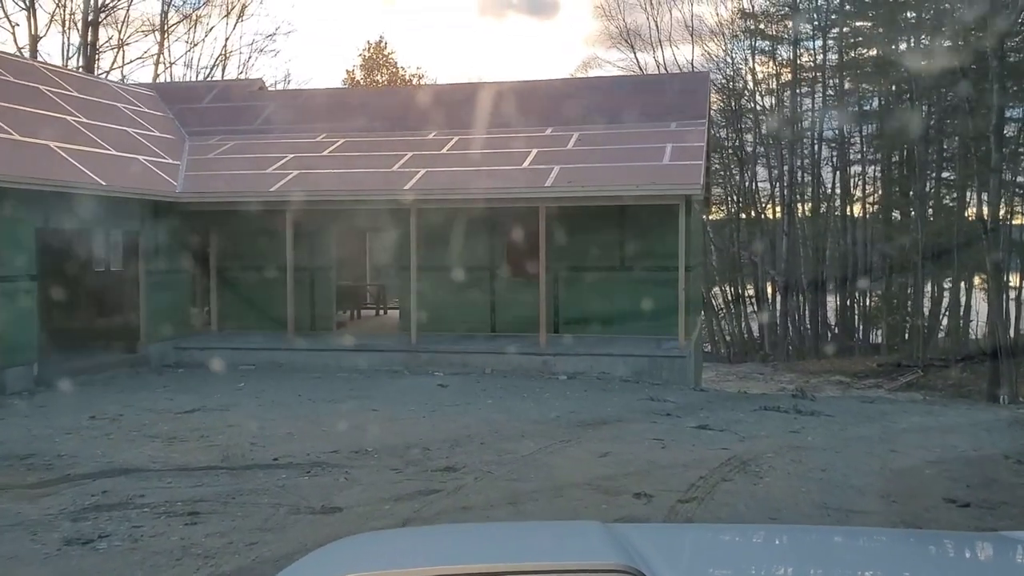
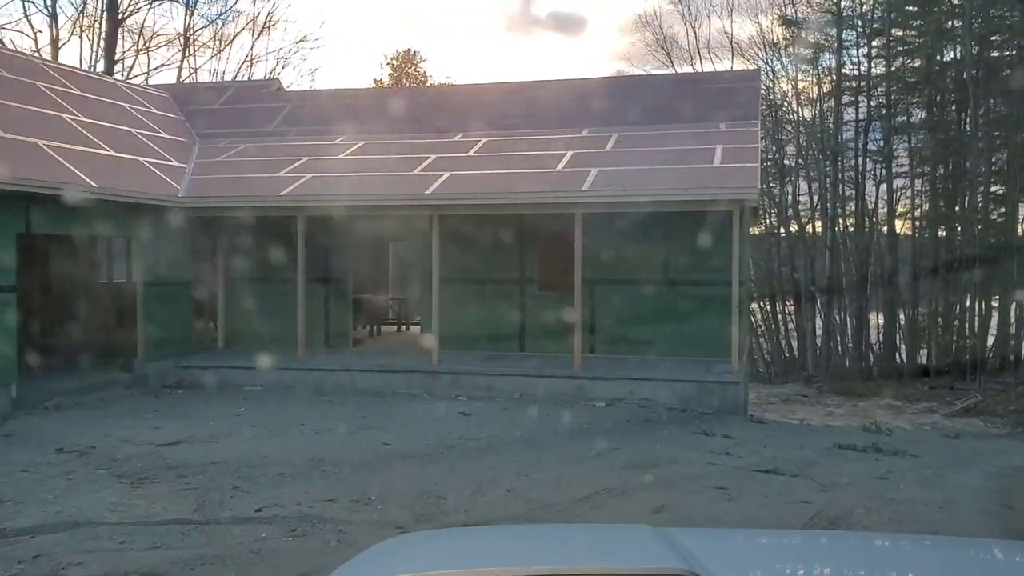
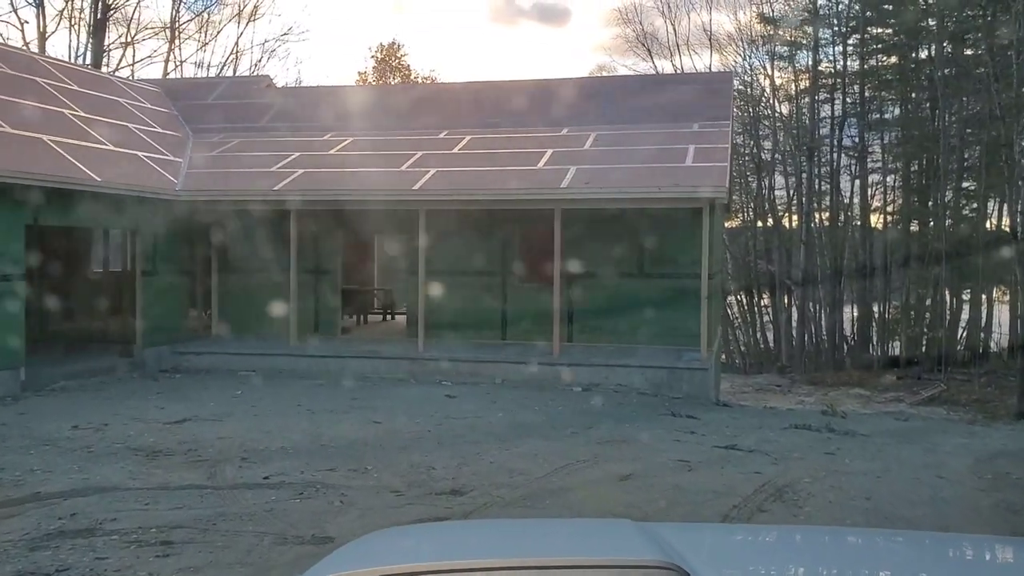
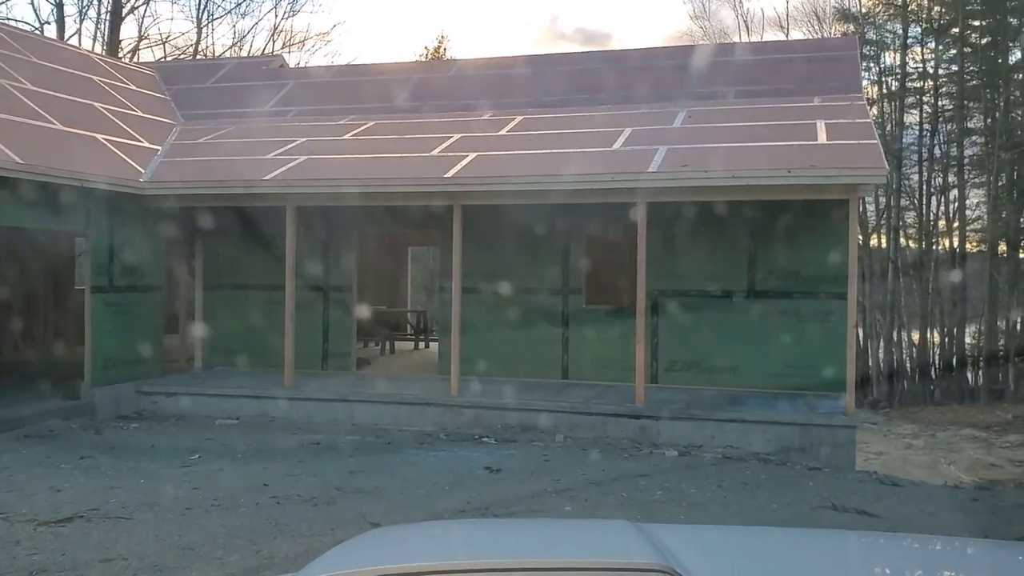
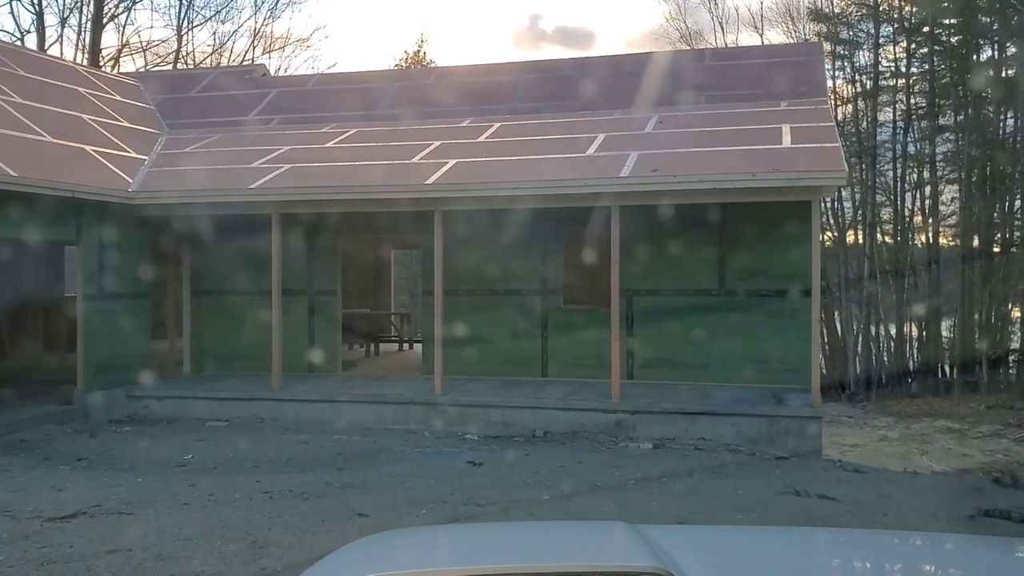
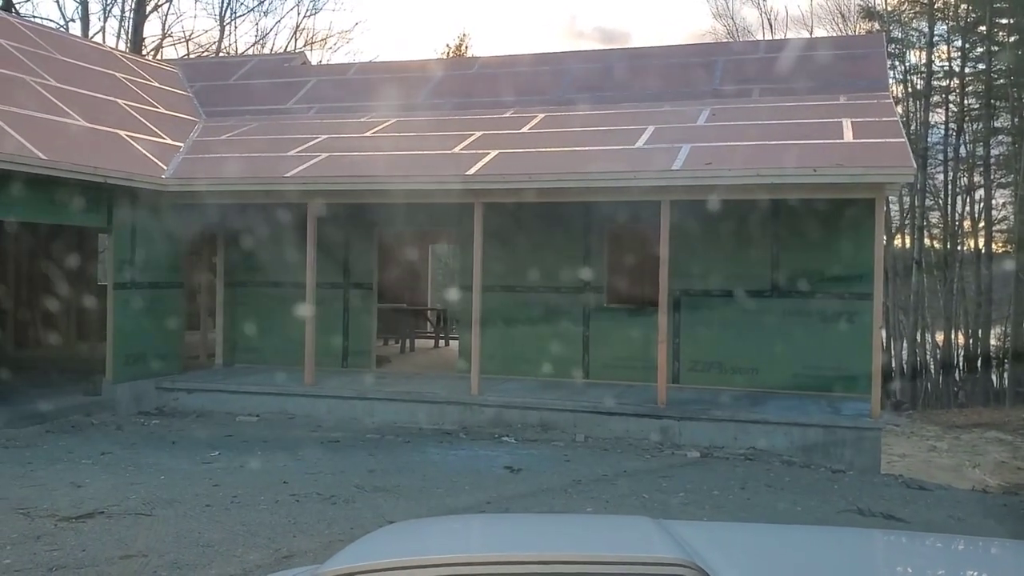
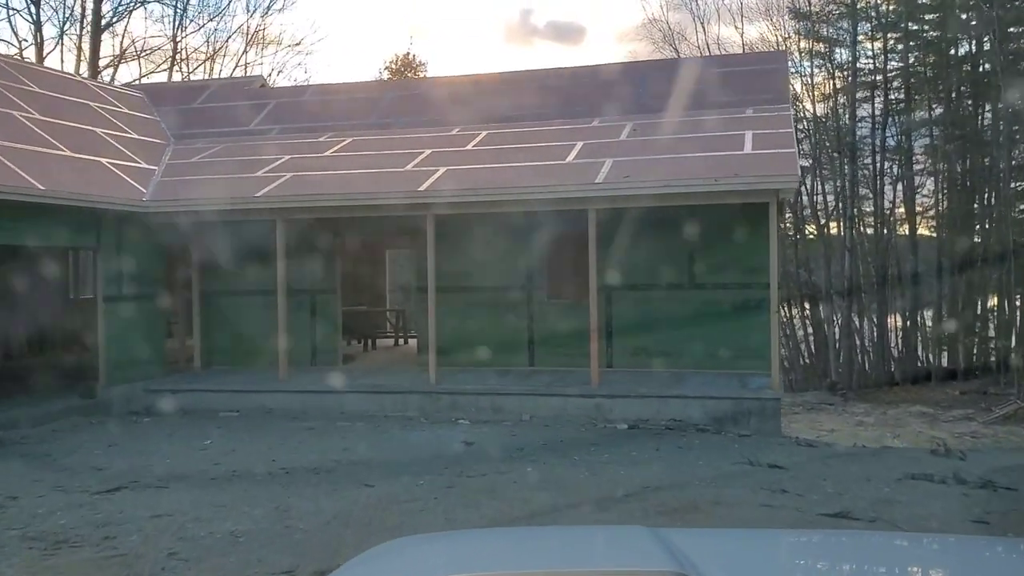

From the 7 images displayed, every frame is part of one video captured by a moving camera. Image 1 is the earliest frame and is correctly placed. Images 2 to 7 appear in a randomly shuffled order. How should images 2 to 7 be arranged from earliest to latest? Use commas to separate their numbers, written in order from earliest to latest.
3, 2, 7, 5, 4, 6
